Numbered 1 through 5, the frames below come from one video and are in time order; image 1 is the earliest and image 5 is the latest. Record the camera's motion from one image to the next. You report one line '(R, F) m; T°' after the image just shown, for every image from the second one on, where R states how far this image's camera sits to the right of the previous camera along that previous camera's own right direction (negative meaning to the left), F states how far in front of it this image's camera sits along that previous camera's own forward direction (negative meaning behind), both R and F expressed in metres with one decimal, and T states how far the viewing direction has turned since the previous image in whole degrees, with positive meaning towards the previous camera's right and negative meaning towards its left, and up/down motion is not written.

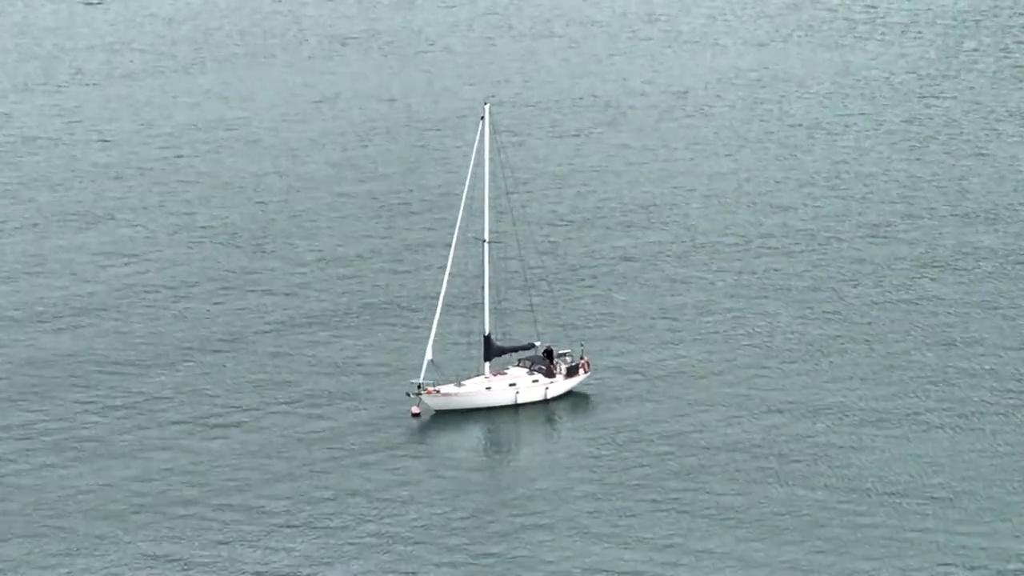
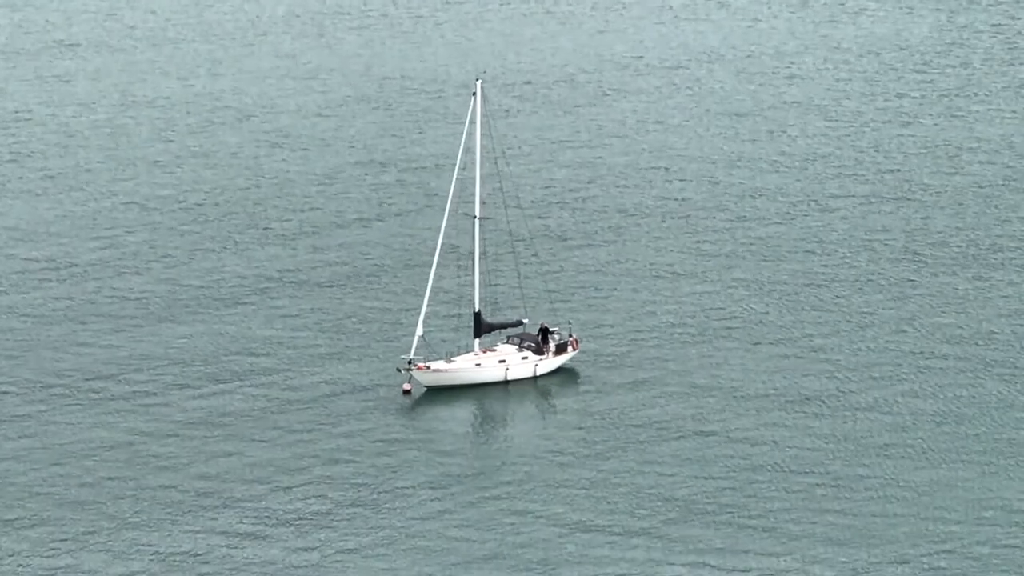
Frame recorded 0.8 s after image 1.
(0.0, -0.5) m; 0°
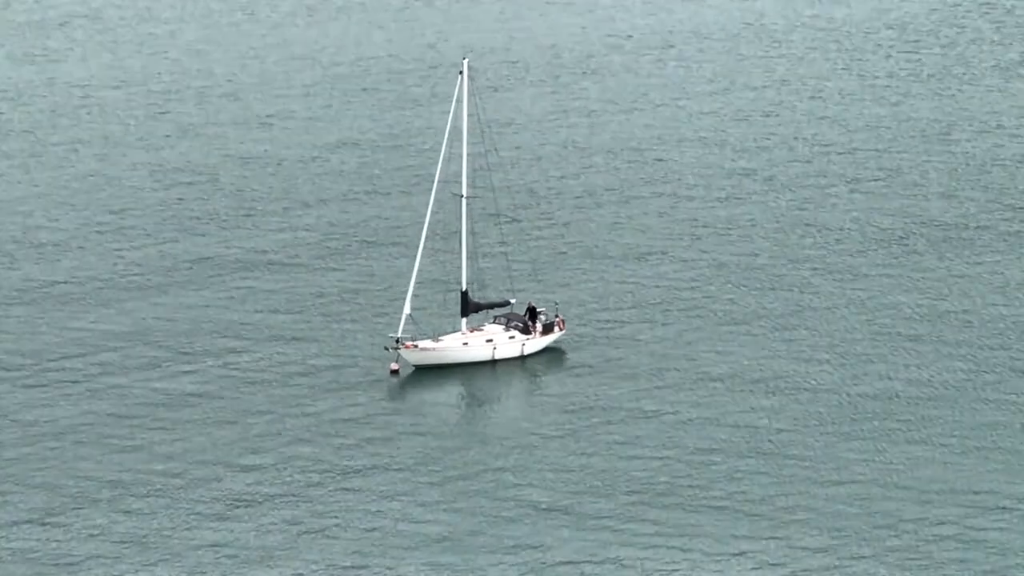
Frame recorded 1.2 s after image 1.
(0.0, -0.3) m; 0°
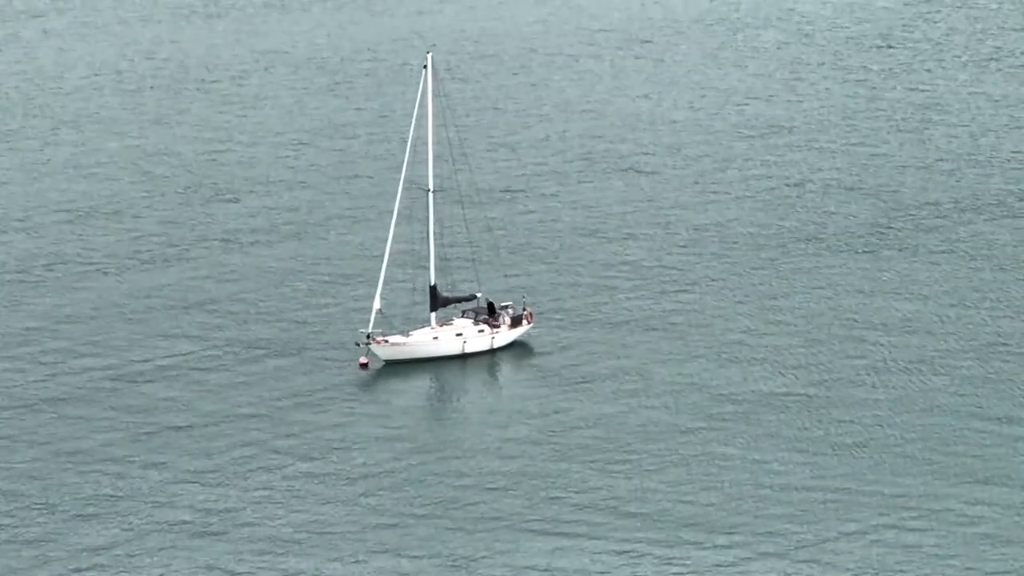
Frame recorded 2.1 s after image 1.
(-0.3, -0.5) m; +1°
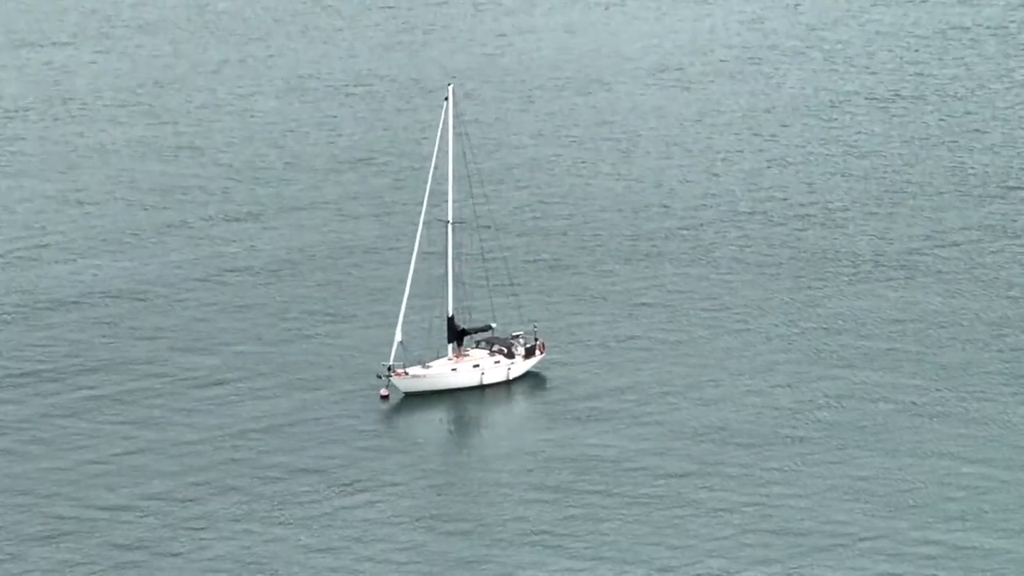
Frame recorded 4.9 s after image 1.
(-0.5, -1.0) m; 0°
